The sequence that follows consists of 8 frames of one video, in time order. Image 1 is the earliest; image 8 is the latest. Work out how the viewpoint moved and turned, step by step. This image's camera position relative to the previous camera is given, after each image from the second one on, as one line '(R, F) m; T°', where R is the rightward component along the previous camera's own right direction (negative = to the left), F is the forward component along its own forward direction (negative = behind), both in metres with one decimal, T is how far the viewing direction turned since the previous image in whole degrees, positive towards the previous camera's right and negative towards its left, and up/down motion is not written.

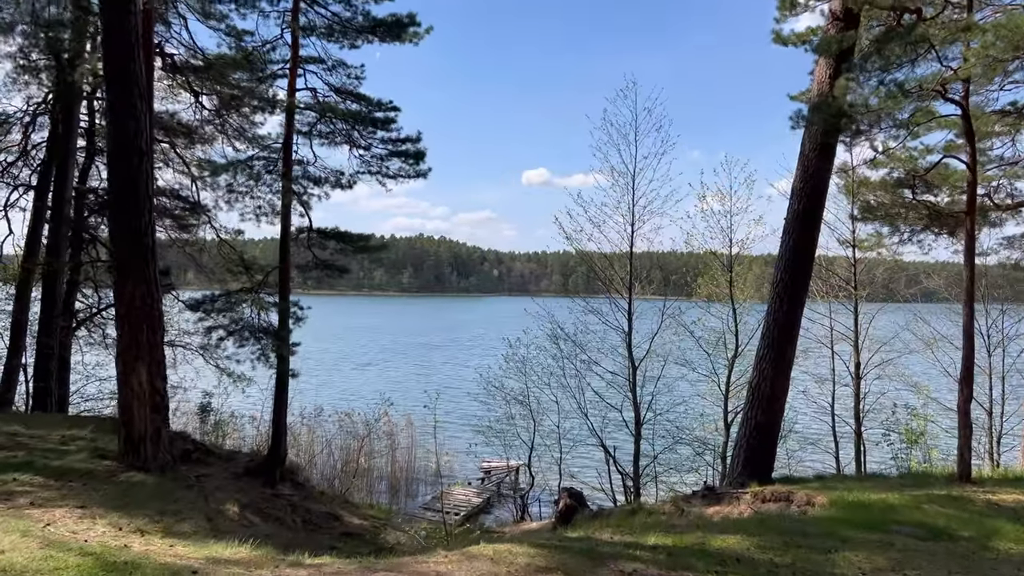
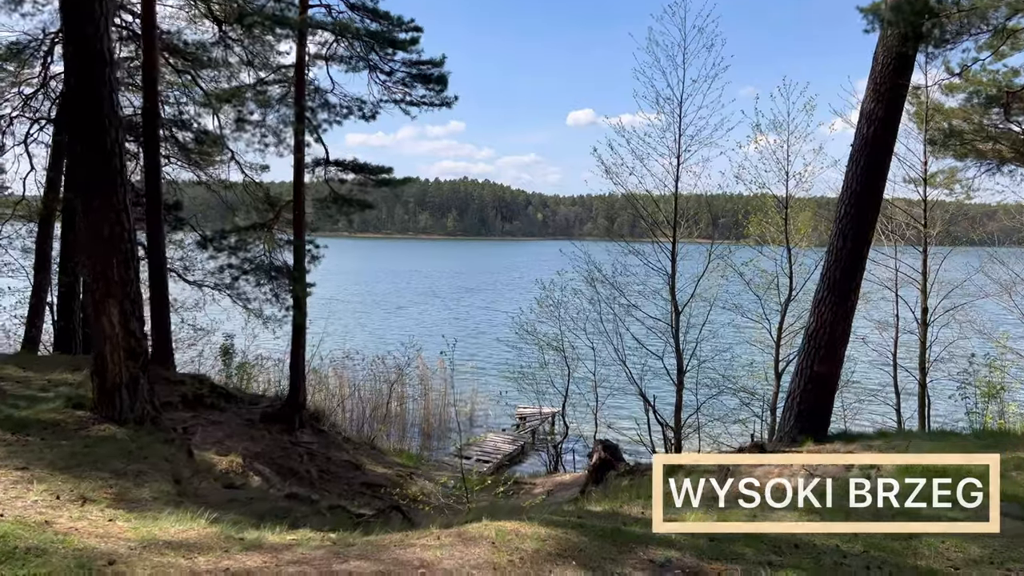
(+0.2, +0.9) m; -3°
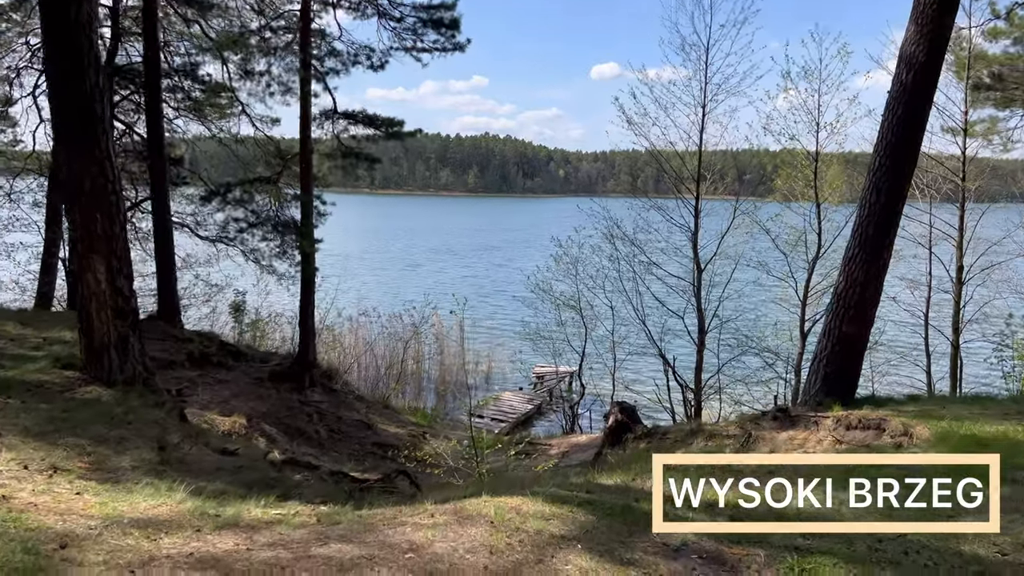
(+0.1, +0.4) m; -2°
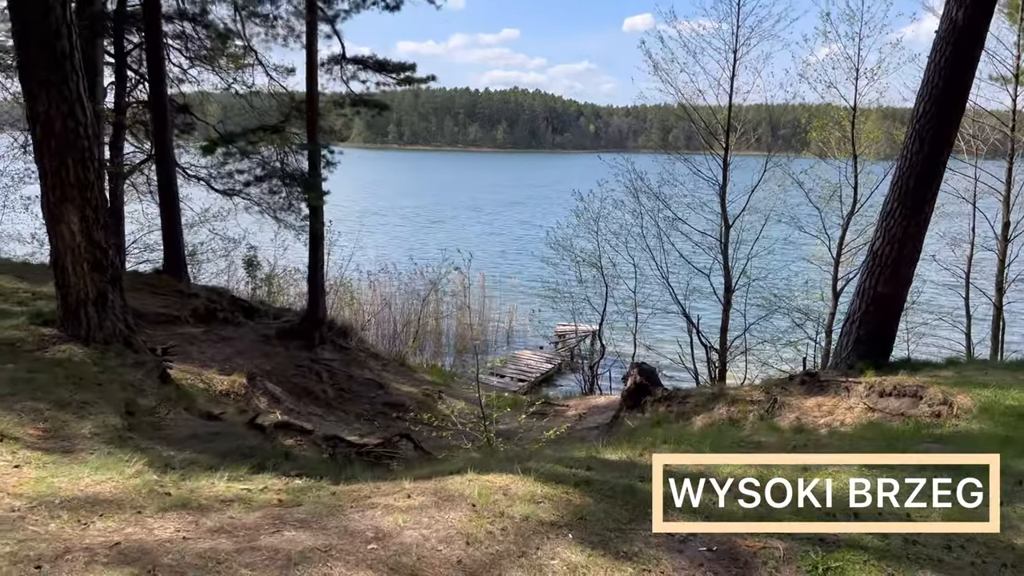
(+0.2, +0.5) m; -2°
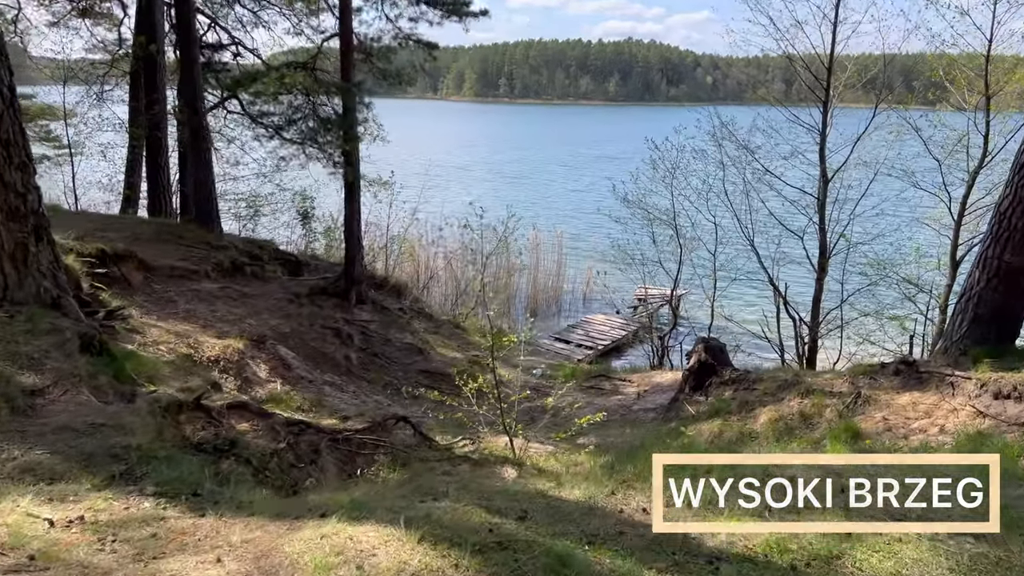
(+0.6, +1.2) m; -8°
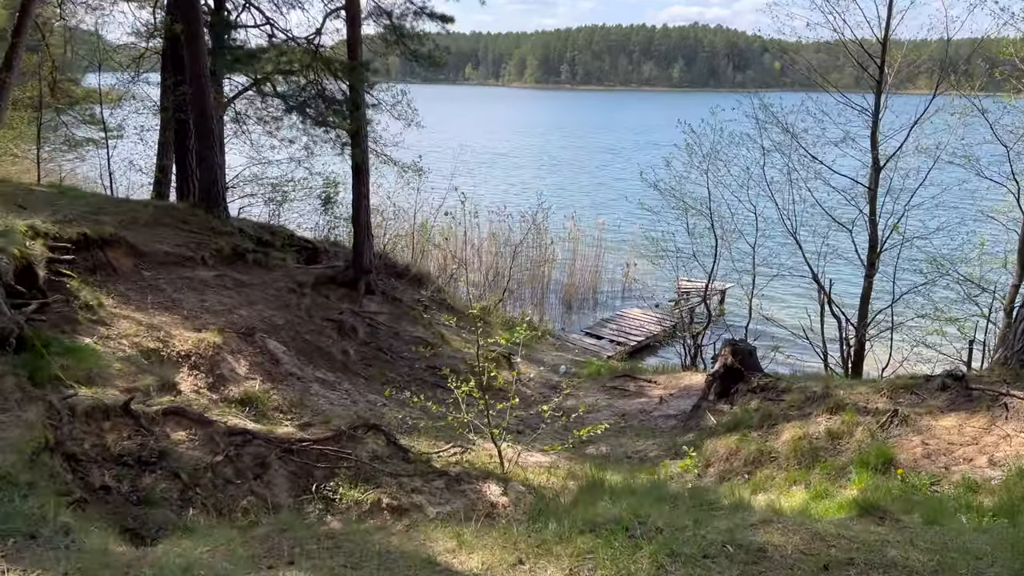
(+0.5, +0.6) m; -4°
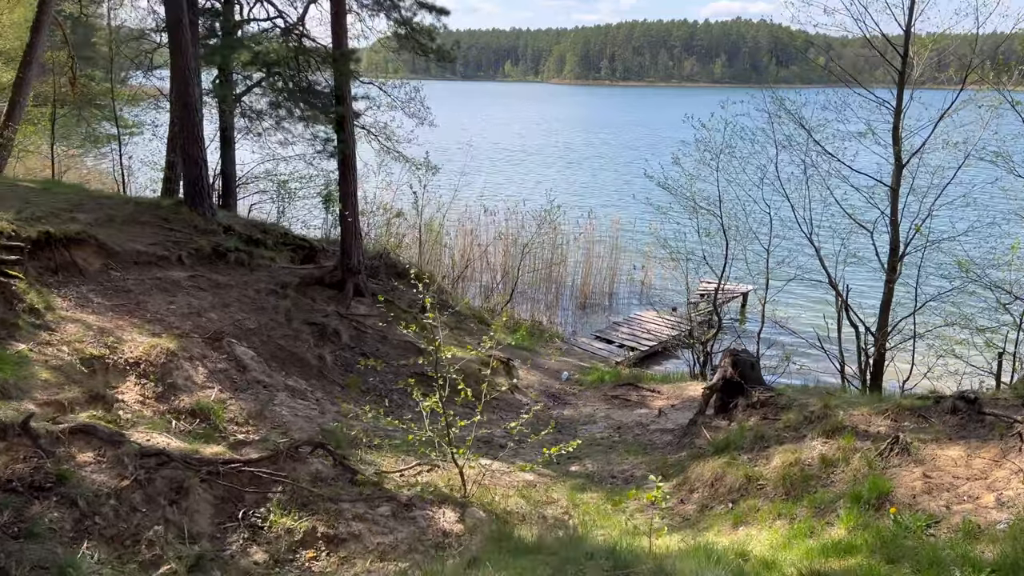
(+0.5, +0.5) m; -3°
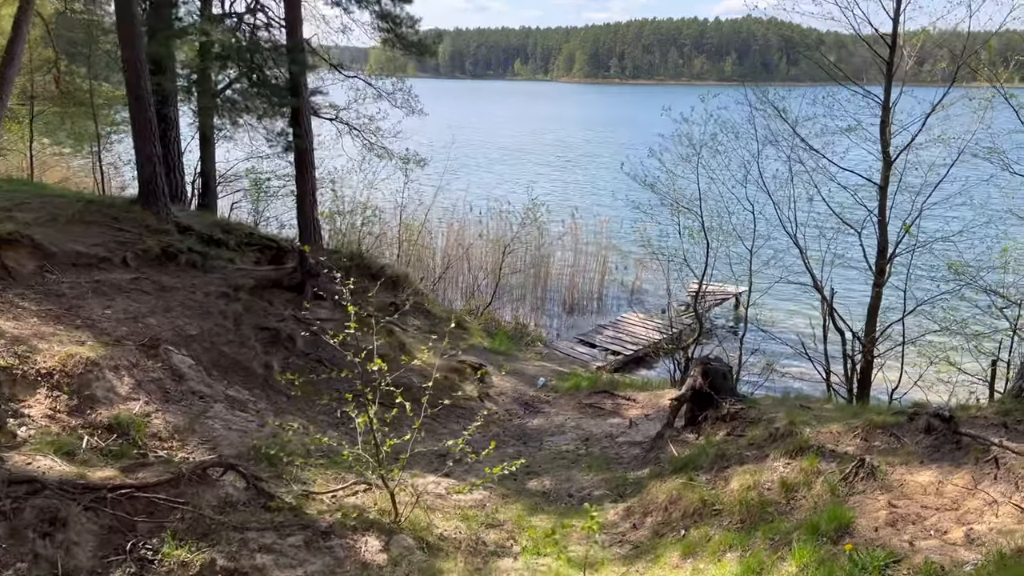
(+0.4, +0.4) m; -1°
